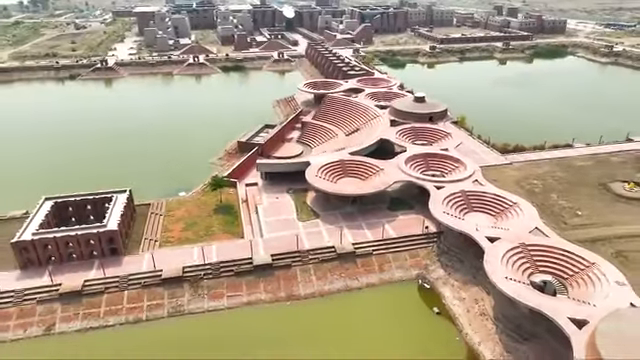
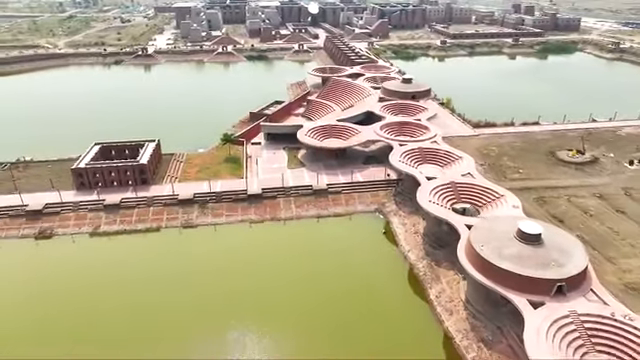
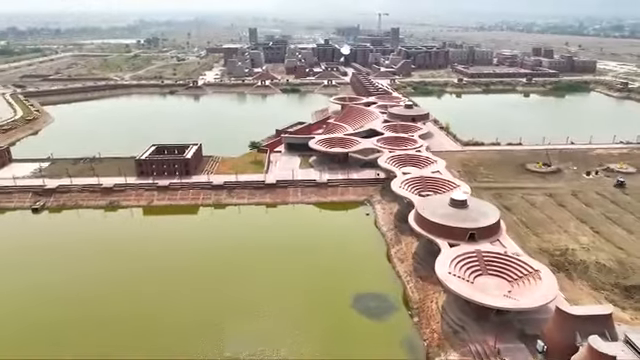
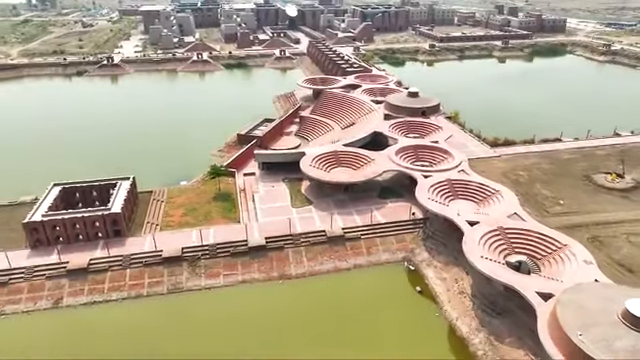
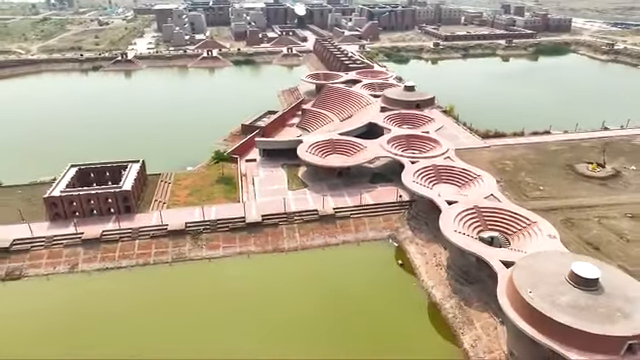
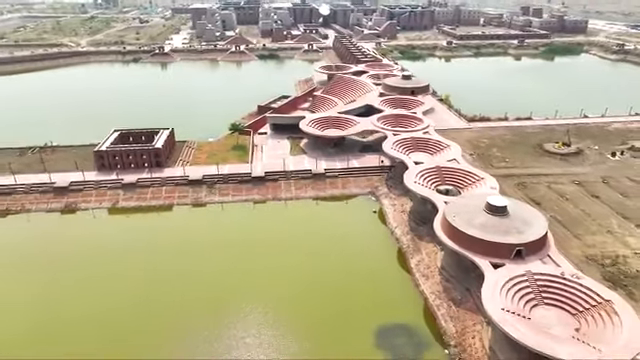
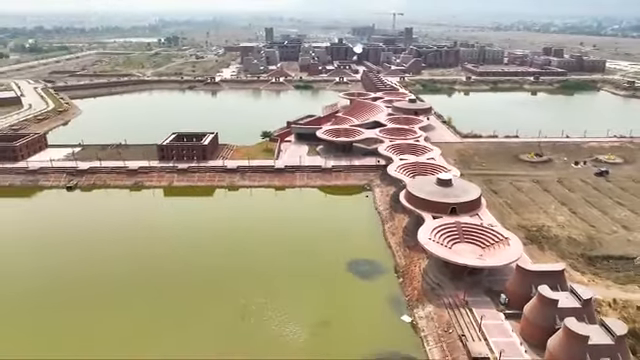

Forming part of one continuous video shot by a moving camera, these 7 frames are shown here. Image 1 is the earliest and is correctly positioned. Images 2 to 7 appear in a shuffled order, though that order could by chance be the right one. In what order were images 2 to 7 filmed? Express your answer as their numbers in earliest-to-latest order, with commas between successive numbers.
4, 5, 2, 6, 3, 7
